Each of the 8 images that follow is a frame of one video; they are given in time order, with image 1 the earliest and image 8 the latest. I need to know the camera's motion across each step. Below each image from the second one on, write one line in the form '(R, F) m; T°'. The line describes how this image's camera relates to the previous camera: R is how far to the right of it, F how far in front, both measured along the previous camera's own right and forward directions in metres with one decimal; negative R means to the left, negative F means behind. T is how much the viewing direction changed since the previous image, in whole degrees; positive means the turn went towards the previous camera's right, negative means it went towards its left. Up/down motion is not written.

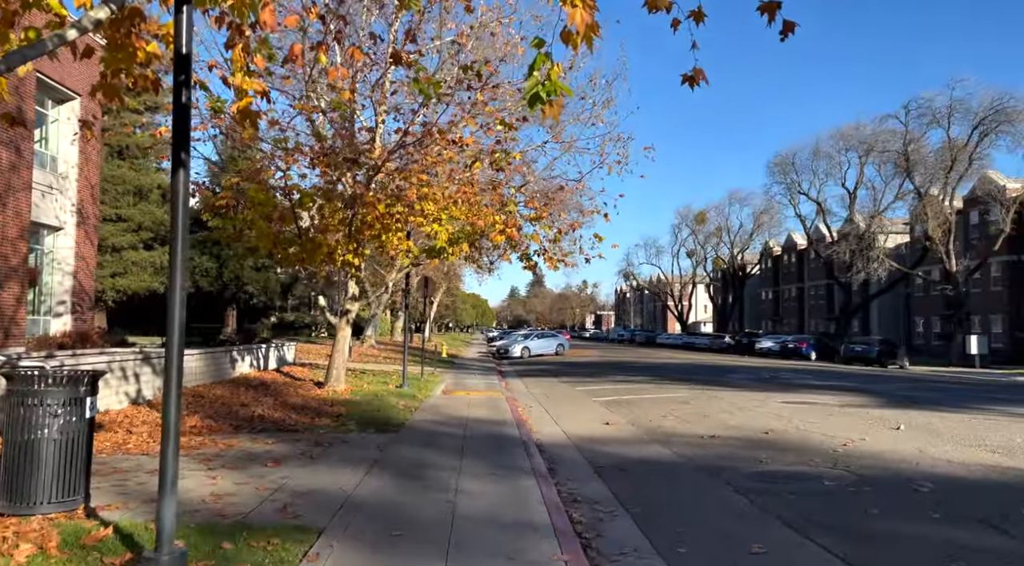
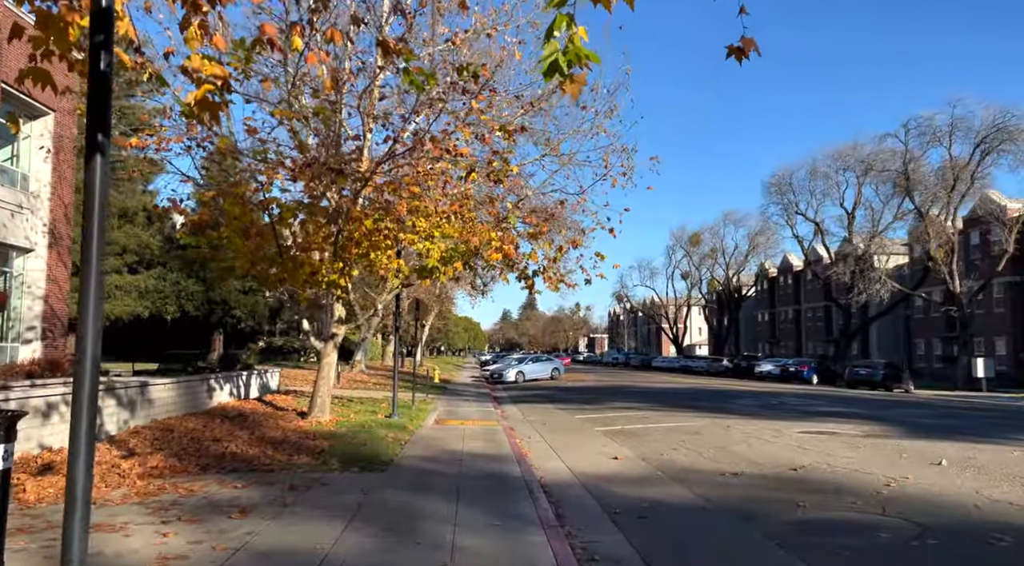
(-0.1, +1.0) m; +1°
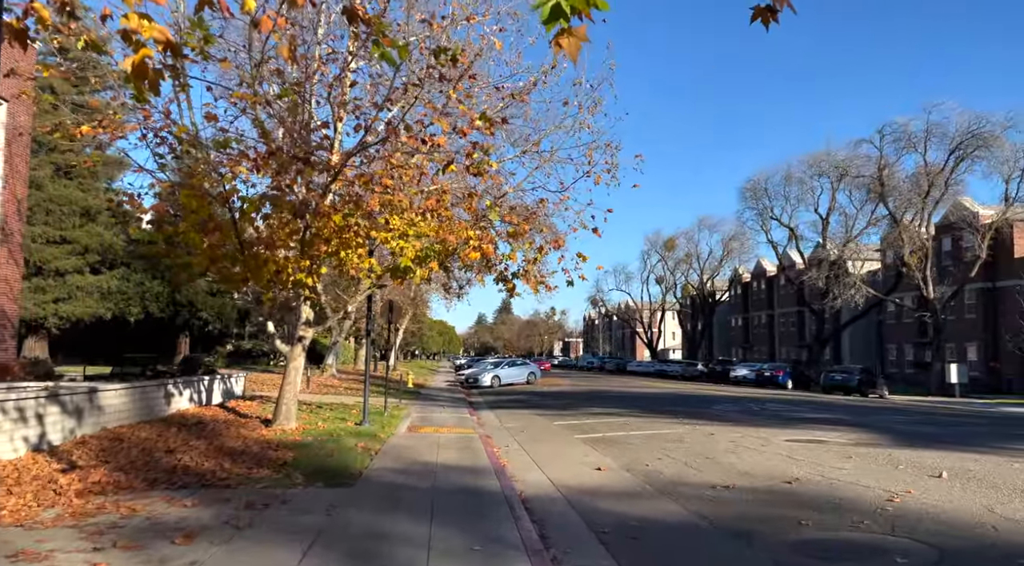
(-0.1, +0.6) m; +2°
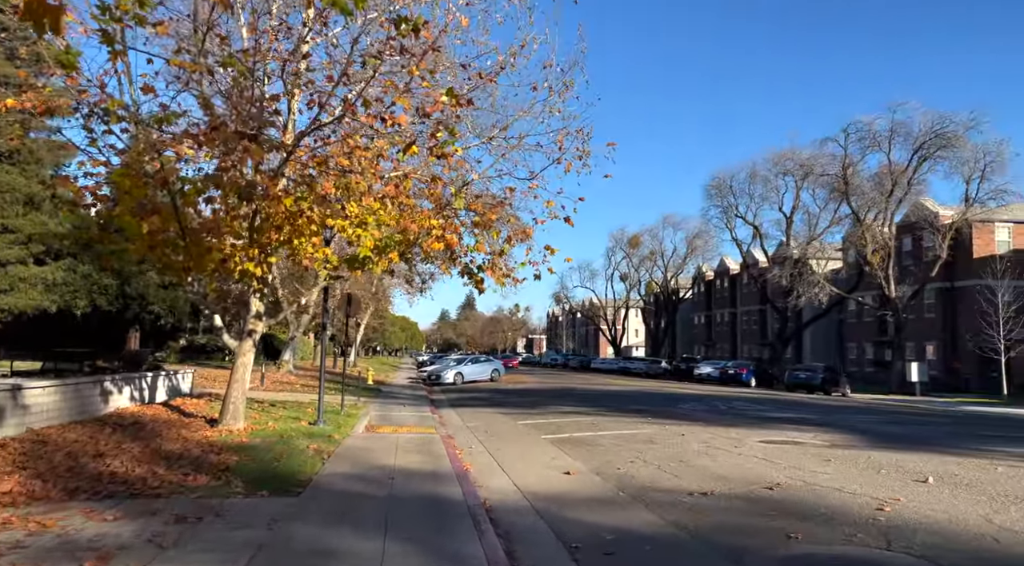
(0.0, +0.7) m; +3°
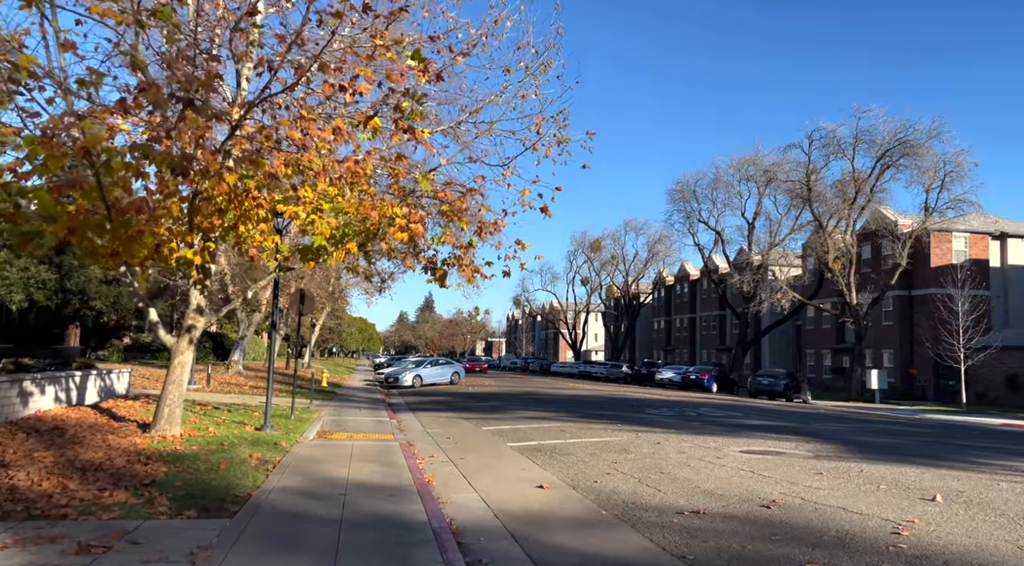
(-0.1, +0.9) m; +3°
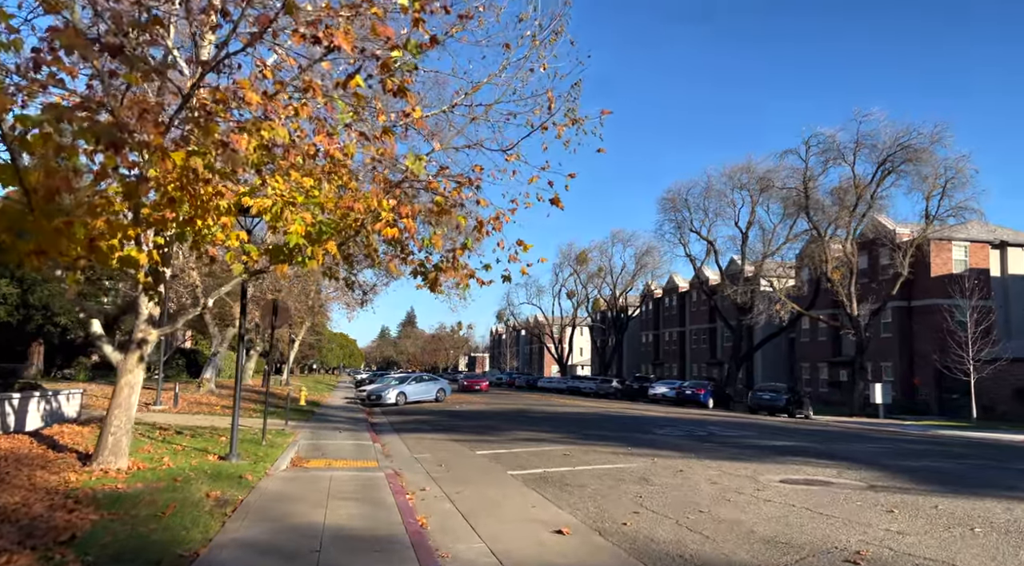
(-0.3, +1.5) m; +1°
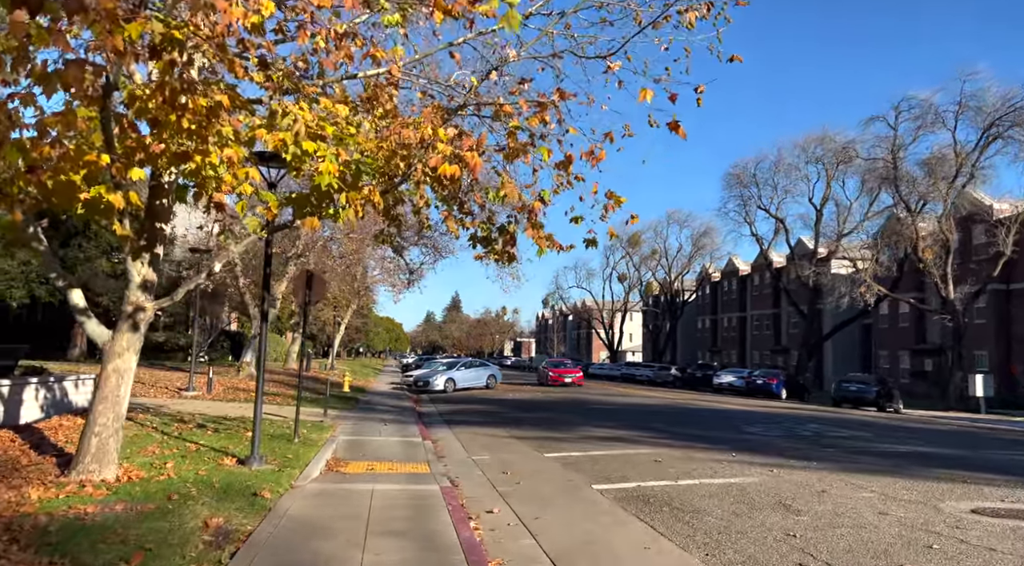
(-0.5, +2.4) m; -3°
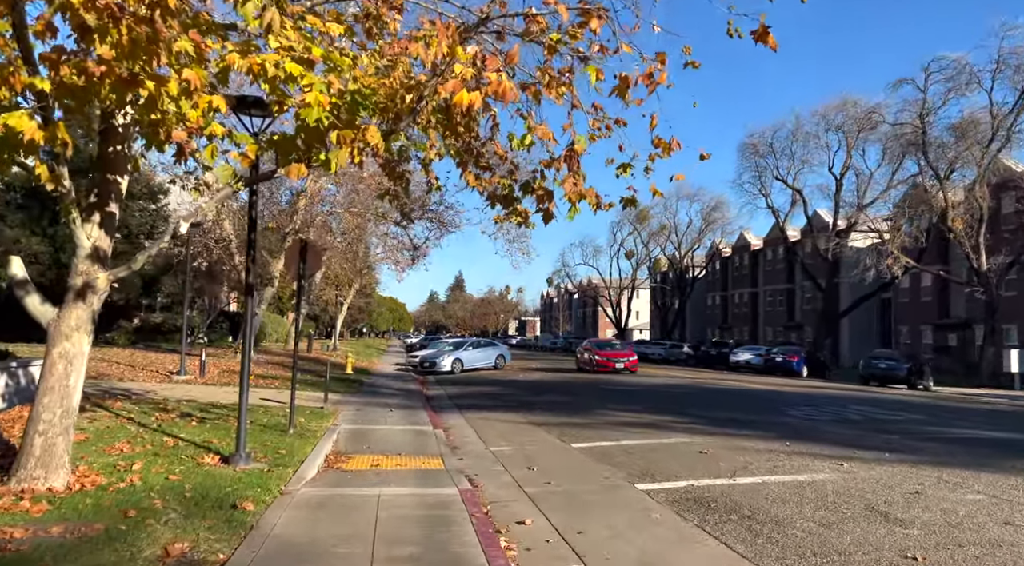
(-0.3, +1.4) m; 0°
